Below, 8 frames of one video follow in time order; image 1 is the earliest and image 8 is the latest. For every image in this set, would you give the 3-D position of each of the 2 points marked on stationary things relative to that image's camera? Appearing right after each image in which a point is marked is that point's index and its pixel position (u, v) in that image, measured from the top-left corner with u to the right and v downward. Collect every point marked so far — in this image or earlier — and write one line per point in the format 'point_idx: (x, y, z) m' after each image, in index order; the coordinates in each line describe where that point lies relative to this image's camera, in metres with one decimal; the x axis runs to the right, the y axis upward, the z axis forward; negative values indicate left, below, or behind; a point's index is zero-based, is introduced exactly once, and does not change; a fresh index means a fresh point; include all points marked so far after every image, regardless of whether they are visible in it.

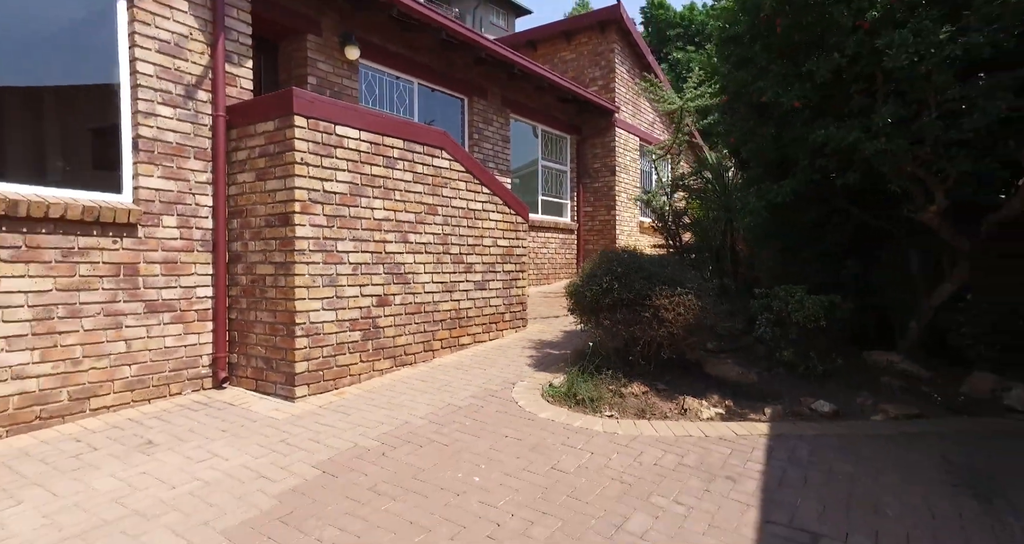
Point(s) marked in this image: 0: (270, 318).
0: (-2.0, -0.4, +4.6) m
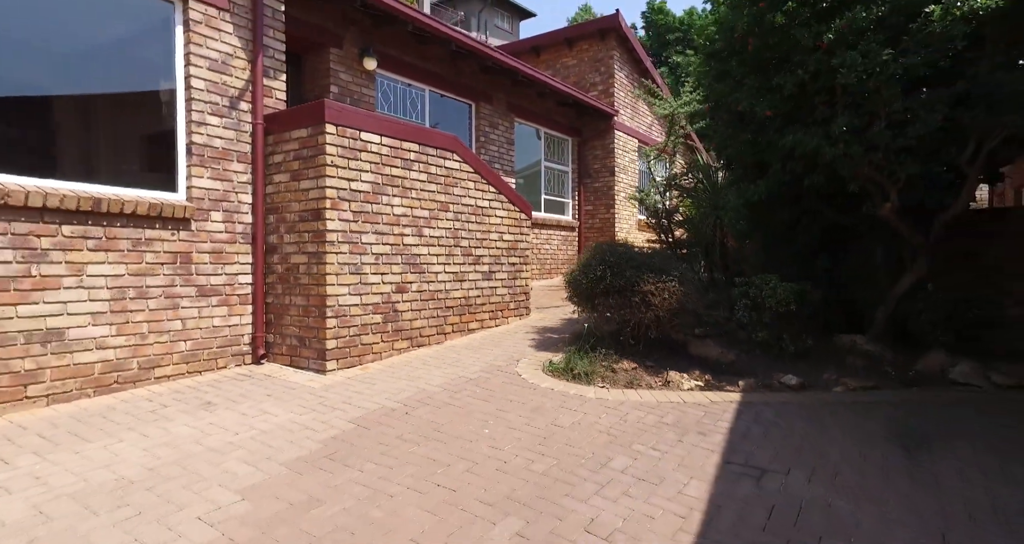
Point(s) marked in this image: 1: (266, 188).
0: (-2.0, -0.3, +5.3) m
1: (-2.5, +0.8, +5.6) m
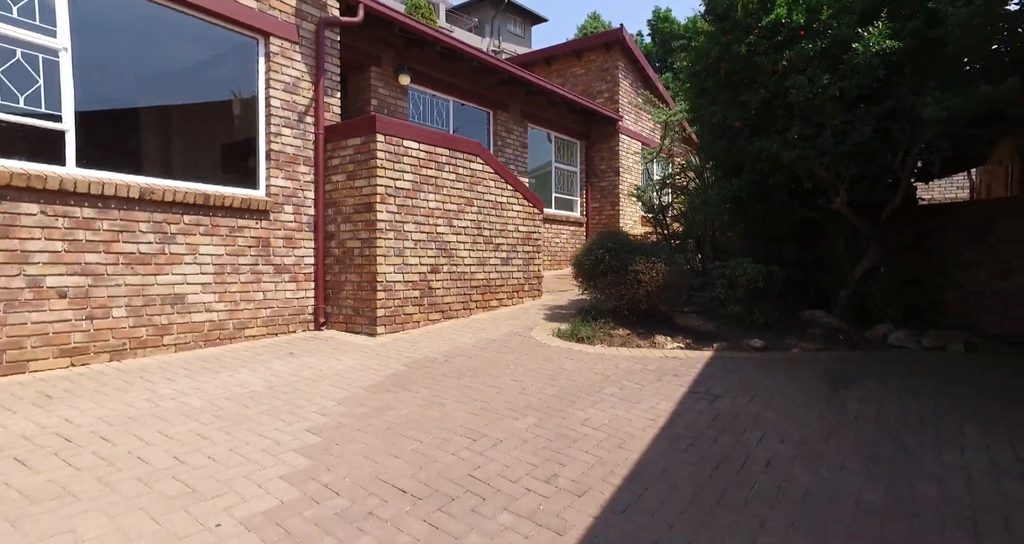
0: (-1.8, -0.1, +6.7) m
1: (-2.3, +1.1, +7.0) m
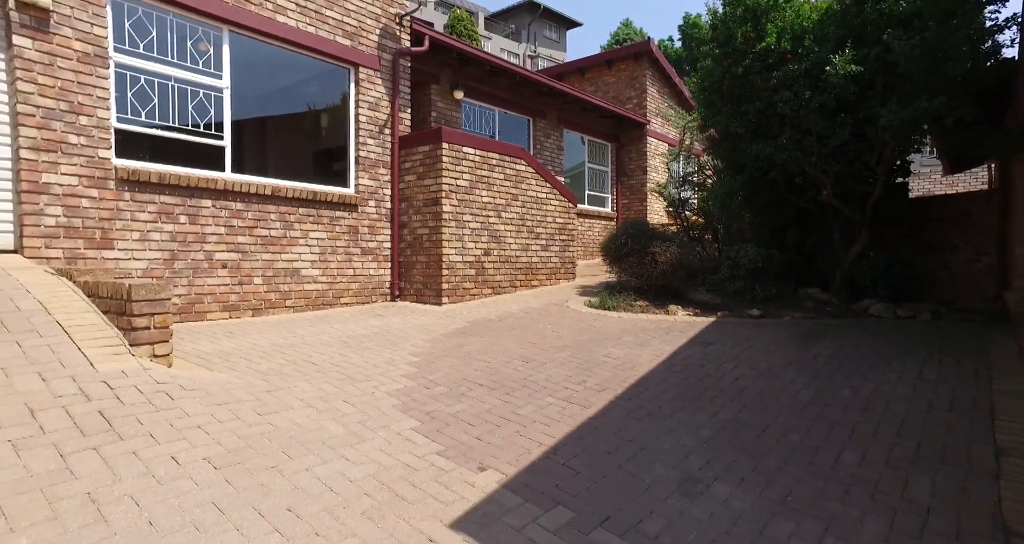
0: (-1.2, +0.2, +8.4) m
1: (-1.7, +1.3, +8.7) m
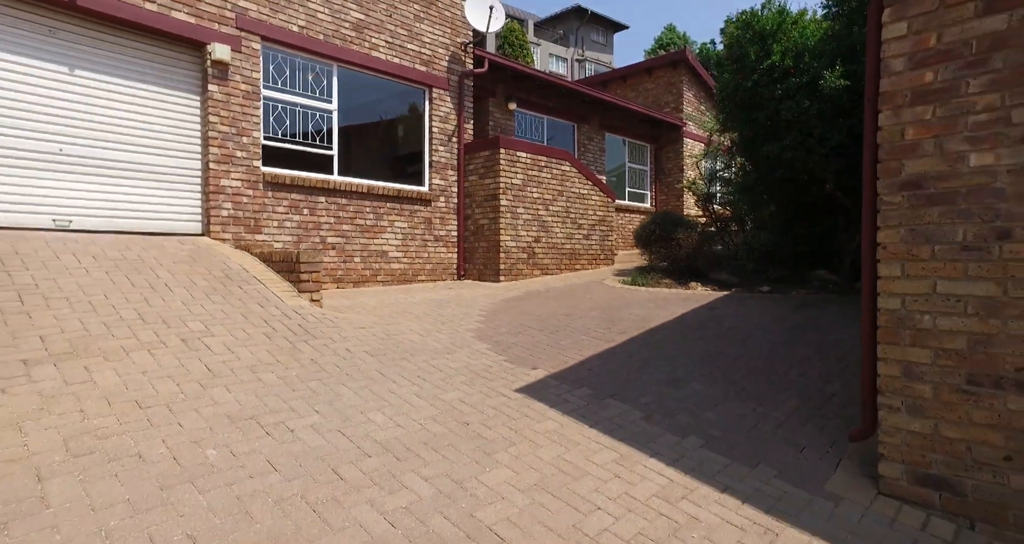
0: (-0.4, +0.5, +10.3) m
1: (-0.9, +1.6, +10.6) m
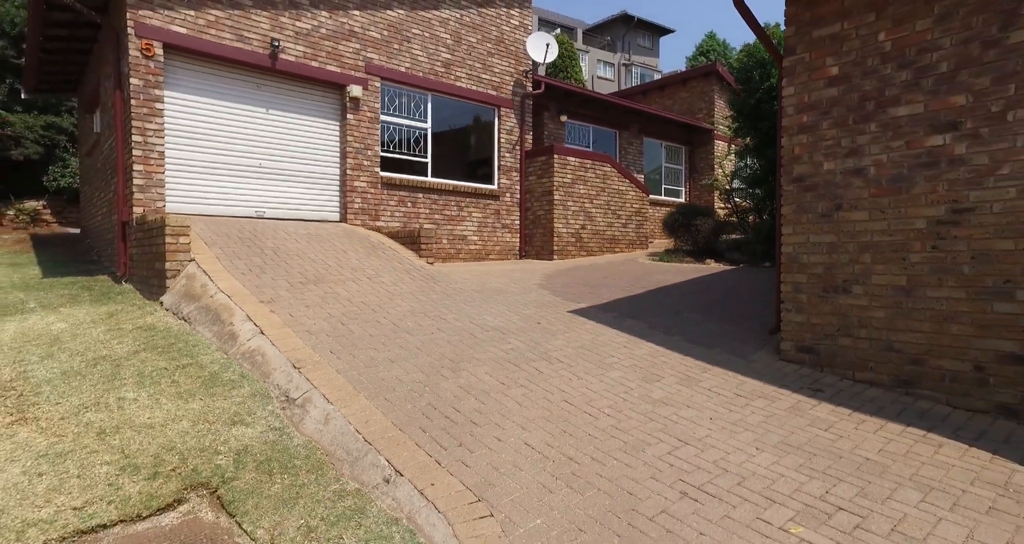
0: (+0.7, +0.9, +12.9) m
1: (+0.3, +2.1, +13.2) m
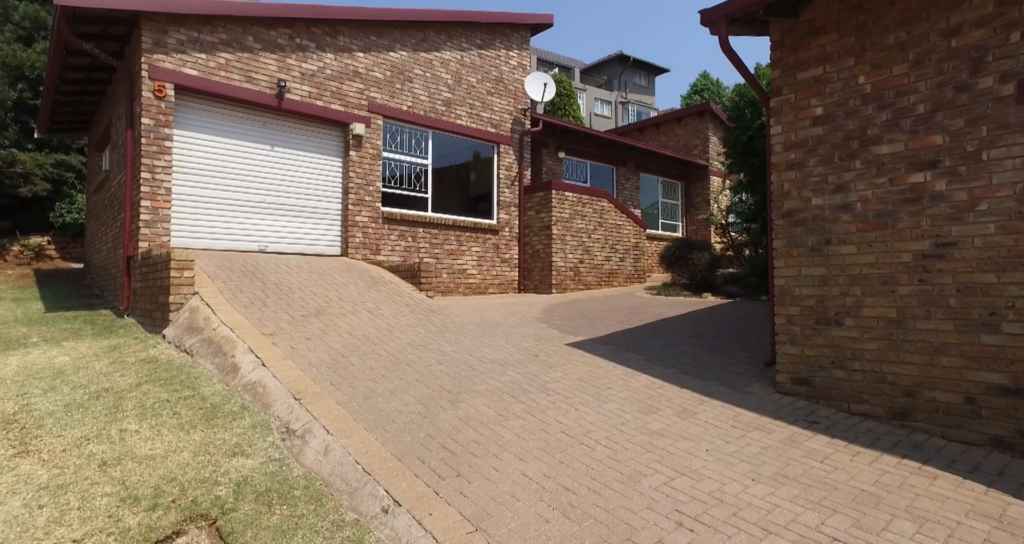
0: (+0.7, +0.2, +13.0) m
1: (+0.3, +1.3, +13.4) m
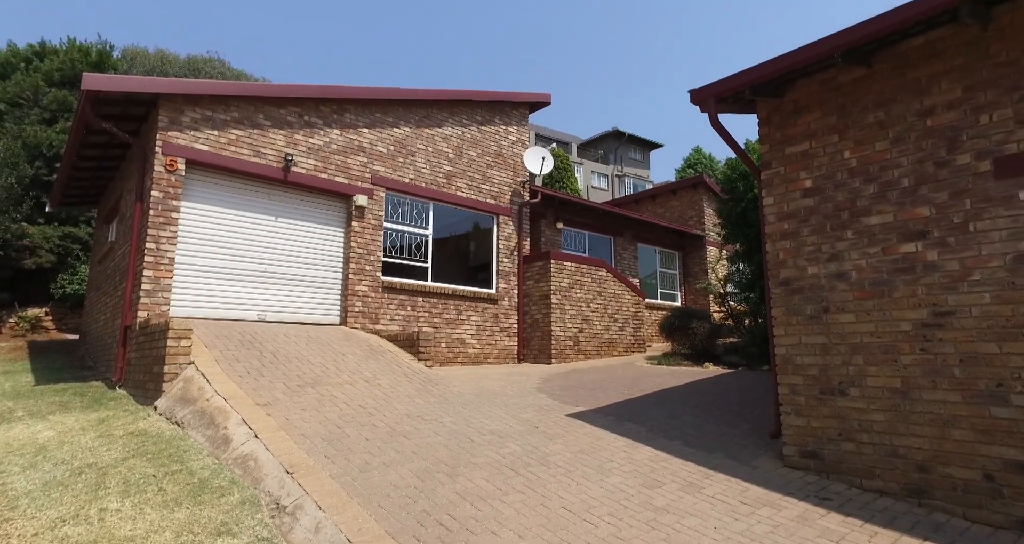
0: (+0.7, -1.4, +12.9) m
1: (+0.3, -0.3, +13.5) m
